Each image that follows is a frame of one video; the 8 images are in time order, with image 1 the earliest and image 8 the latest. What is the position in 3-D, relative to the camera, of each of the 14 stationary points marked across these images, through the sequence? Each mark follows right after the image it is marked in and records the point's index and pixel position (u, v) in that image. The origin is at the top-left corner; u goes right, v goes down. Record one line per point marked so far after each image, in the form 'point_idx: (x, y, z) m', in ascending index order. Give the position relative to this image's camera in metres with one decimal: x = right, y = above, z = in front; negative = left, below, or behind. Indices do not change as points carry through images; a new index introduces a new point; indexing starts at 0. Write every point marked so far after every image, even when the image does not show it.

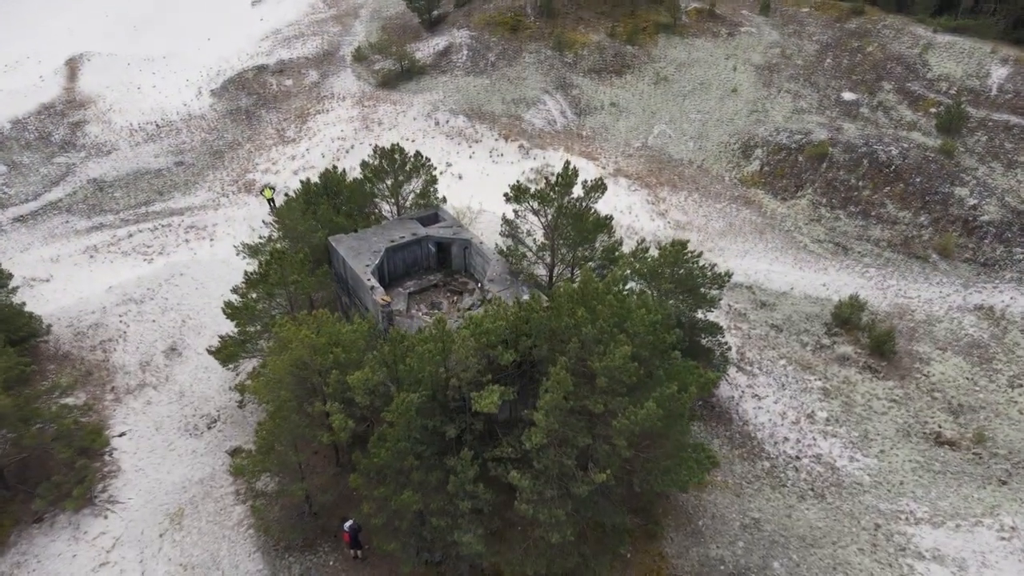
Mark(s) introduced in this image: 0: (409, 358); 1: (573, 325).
0: (-2.2, -1.5, +16.7) m
1: (+1.3, -0.9, +16.7) m
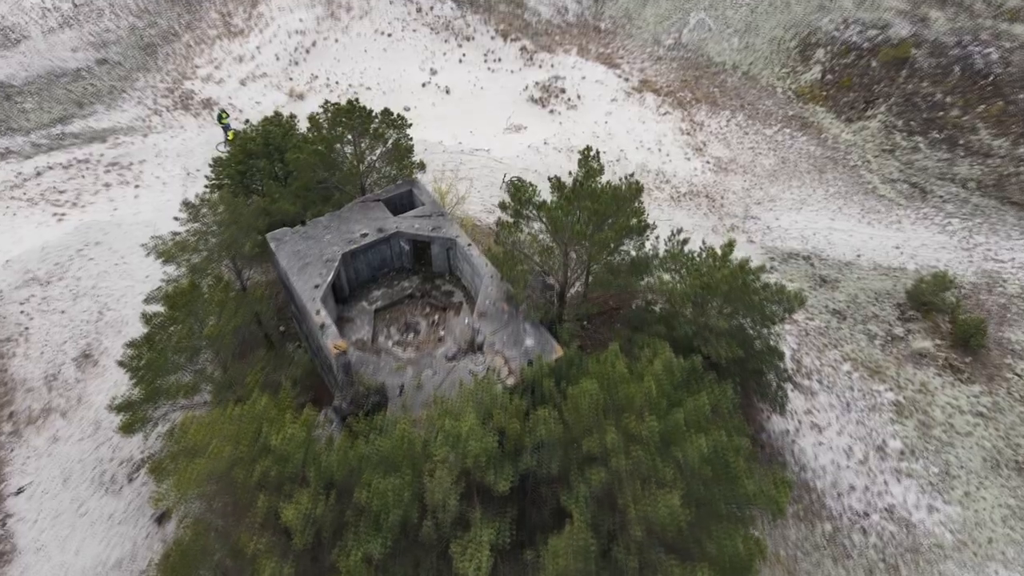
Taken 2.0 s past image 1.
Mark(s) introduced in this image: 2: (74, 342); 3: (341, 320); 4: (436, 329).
0: (-2.2, -3.1, +11.8) m
1: (+1.3, -2.4, +11.7) m
2: (-11.2, -1.4, +19.8) m
3: (-3.7, -0.7, +16.7) m
4: (-1.6, -0.9, +16.7) m
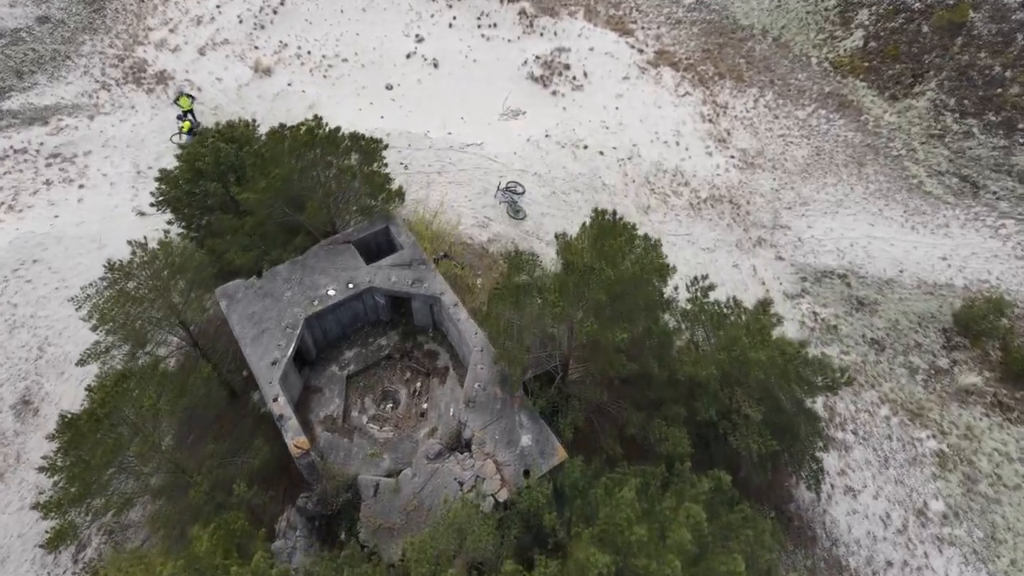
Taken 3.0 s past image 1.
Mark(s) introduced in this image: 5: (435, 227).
0: (-2.4, -4.8, +9.7) m
1: (+1.2, -4.2, +9.6) m
2: (-11.3, -2.2, +17.5) m
3: (-3.8, -1.9, +14.3) m
4: (-1.7, -2.1, +14.3) m
5: (-2.0, +1.1, +18.7) m
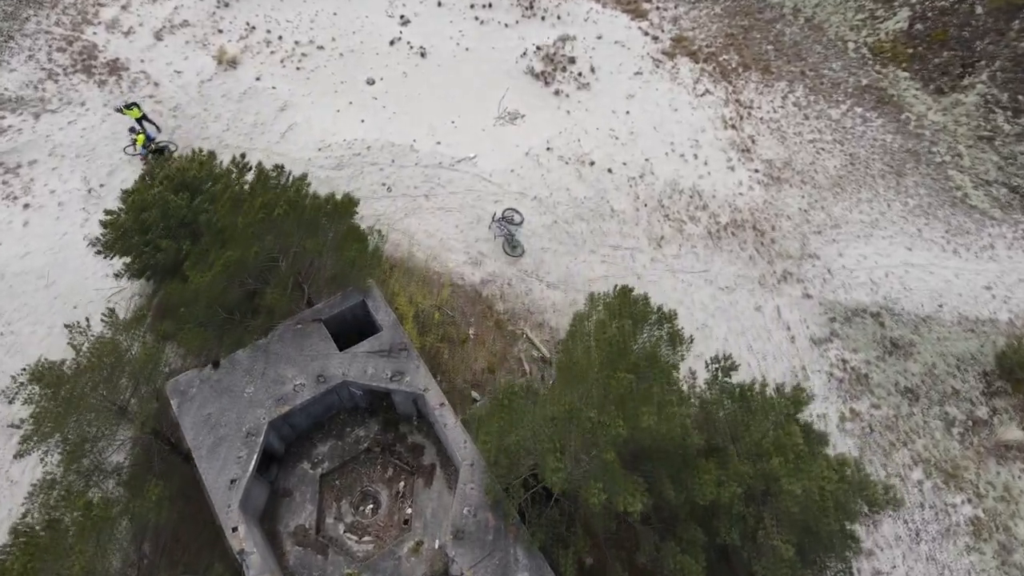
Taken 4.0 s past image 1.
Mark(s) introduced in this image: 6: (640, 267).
0: (-2.4, -6.9, +8.4) m
1: (+1.1, -6.3, +8.2) m
2: (-11.4, -3.3, +15.9) m
3: (-3.9, -3.4, +12.7) m
4: (-1.8, -3.6, +12.7) m
5: (-2.1, +0.1, +16.7) m
6: (+2.8, +0.5, +17.0) m
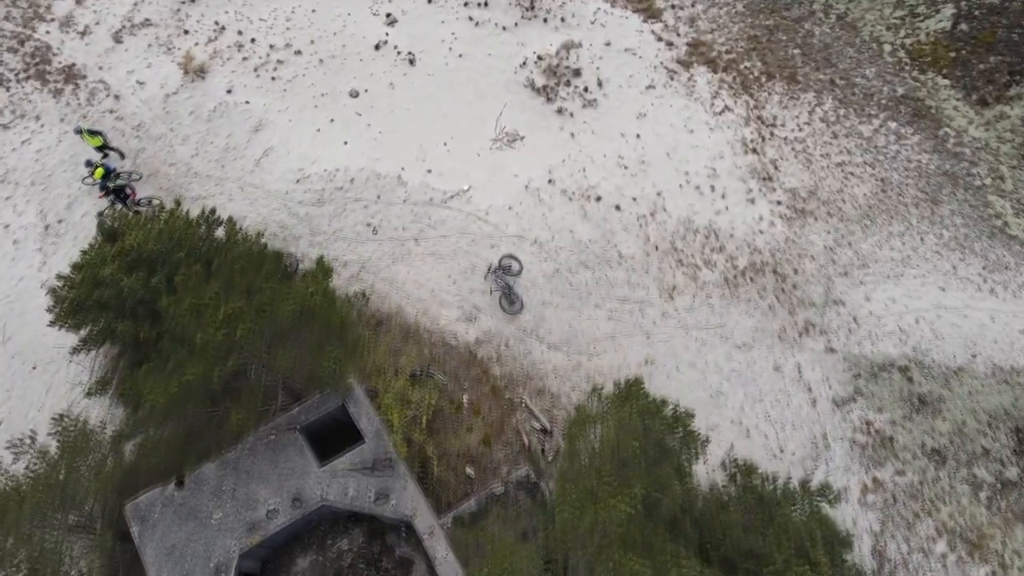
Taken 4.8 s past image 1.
0: (-2.5, -8.8, +7.8) m
1: (+1.0, -8.3, +7.5) m
2: (-11.4, -4.5, +14.8) m
3: (-3.9, -4.9, +11.7) m
4: (-1.9, -5.2, +11.7) m
5: (-2.1, -1.1, +15.3) m
6: (+2.7, -0.7, +15.5) m
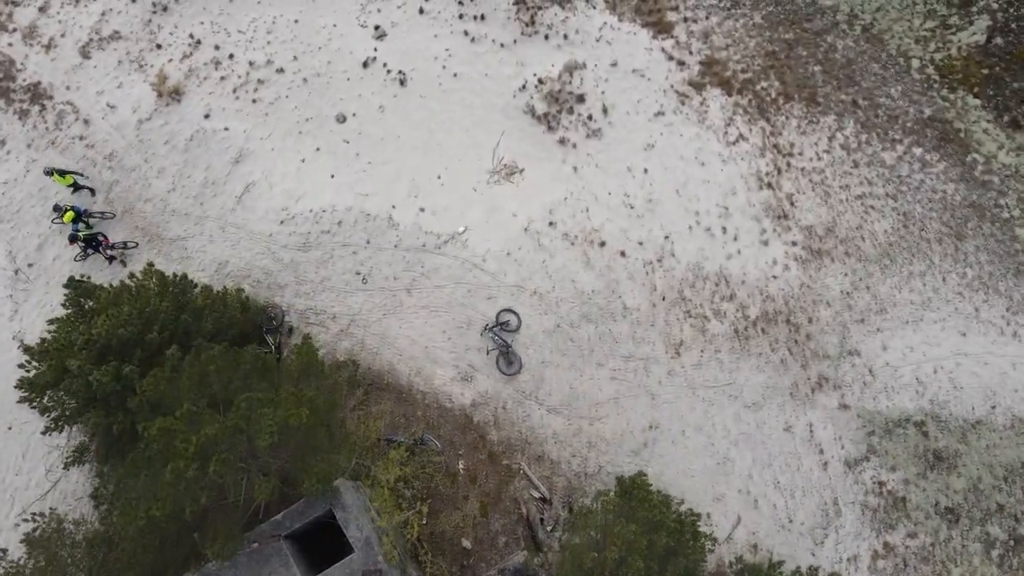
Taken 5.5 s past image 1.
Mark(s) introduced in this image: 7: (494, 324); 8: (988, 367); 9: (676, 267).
0: (-2.5, -10.6, +7.8) m
1: (+1.0, -10.0, +7.4) m
2: (-11.5, -5.7, +14.4) m
3: (-4.0, -6.3, +11.3) m
4: (-1.9, -6.6, +11.3) m
5: (-2.1, -2.2, +14.5) m
6: (+2.7, -1.8, +14.7) m
7: (-0.3, -0.7, +14.7) m
8: (+9.9, -1.7, +16.1) m
9: (+3.3, +0.4, +15.5) m
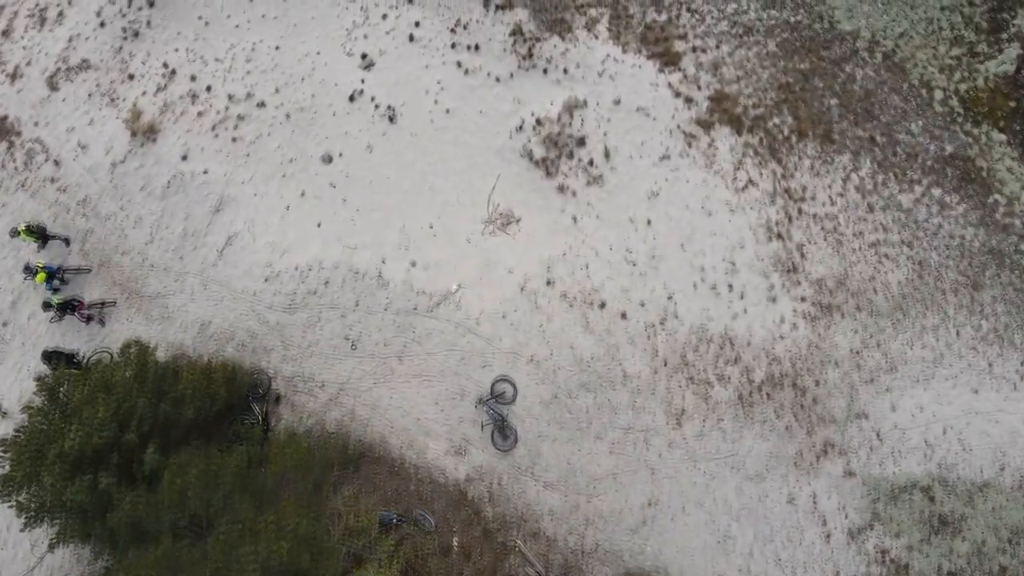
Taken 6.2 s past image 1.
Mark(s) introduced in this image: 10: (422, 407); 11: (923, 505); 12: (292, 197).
0: (-2.6, -12.4, +8.1) m
1: (+0.9, -11.9, +7.7) m
2: (-11.6, -6.9, +14.3) m
3: (-4.1, -7.9, +11.2) m
4: (-2.0, -8.1, +11.3) m
5: (-2.2, -3.5, +14.1) m
6: (+2.6, -3.0, +14.2) m
7: (-0.4, -1.9, +14.2) m
8: (+9.8, -2.8, +15.7) m
9: (+3.2, -0.8, +14.9) m
10: (-1.7, -2.2, +14.3) m
11: (+8.0, -4.2, +15.2) m
12: (-4.5, +1.8, +15.9) m
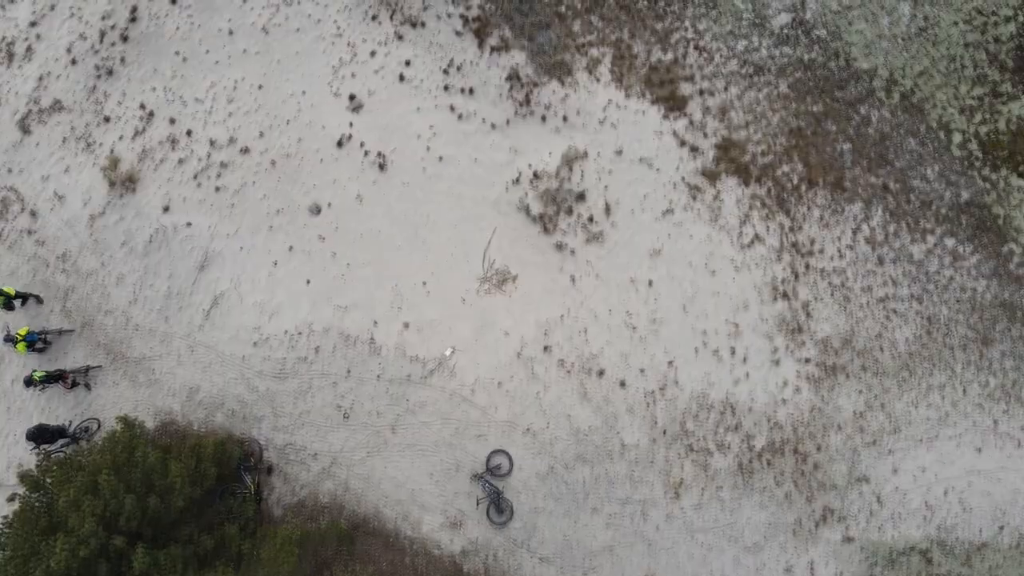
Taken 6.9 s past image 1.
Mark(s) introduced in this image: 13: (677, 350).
0: (-2.7, -14.3, +8.9) m
1: (+0.8, -13.8, +8.4) m
2: (-11.6, -8.2, +14.5) m
3: (-4.2, -9.5, +11.5) m
4: (-2.1, -9.7, +11.6) m
5: (-2.3, -4.8, +14.0) m
6: (+2.5, -4.3, +14.1) m
7: (-0.5, -3.2, +13.9) m
8: (+9.8, -4.0, +15.5) m
9: (+3.1, -2.0, +14.5) m
10: (-1.7, -3.5, +14.1) m
11: (+8.0, -5.4, +15.1) m
12: (-4.6, +0.7, +15.3) m
13: (+3.1, -1.2, +14.6) m
